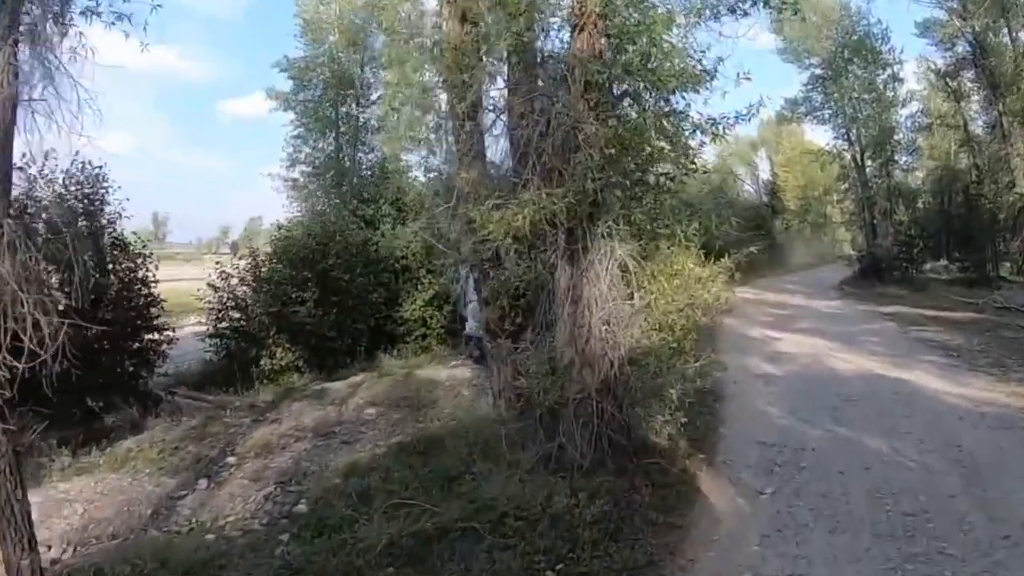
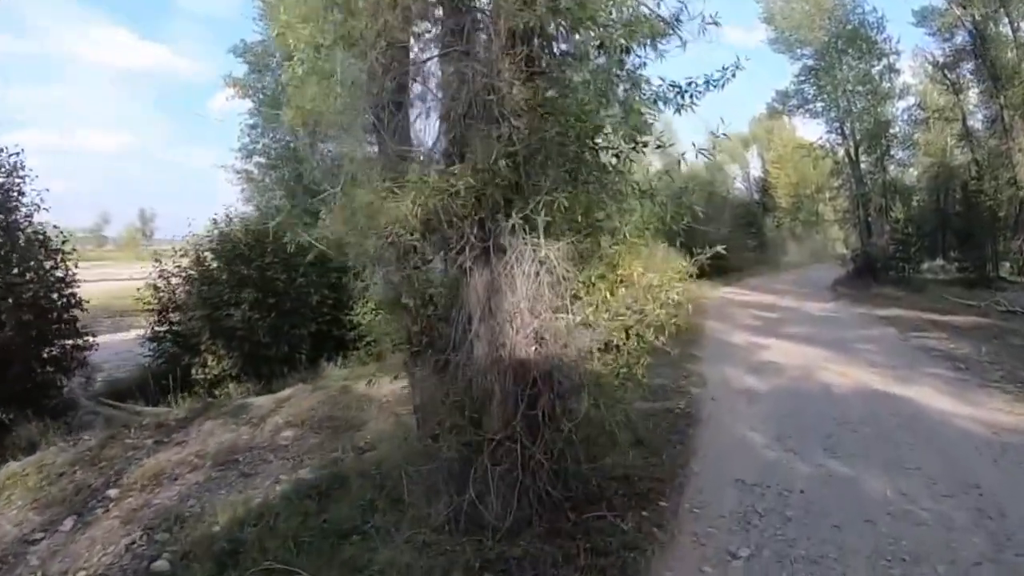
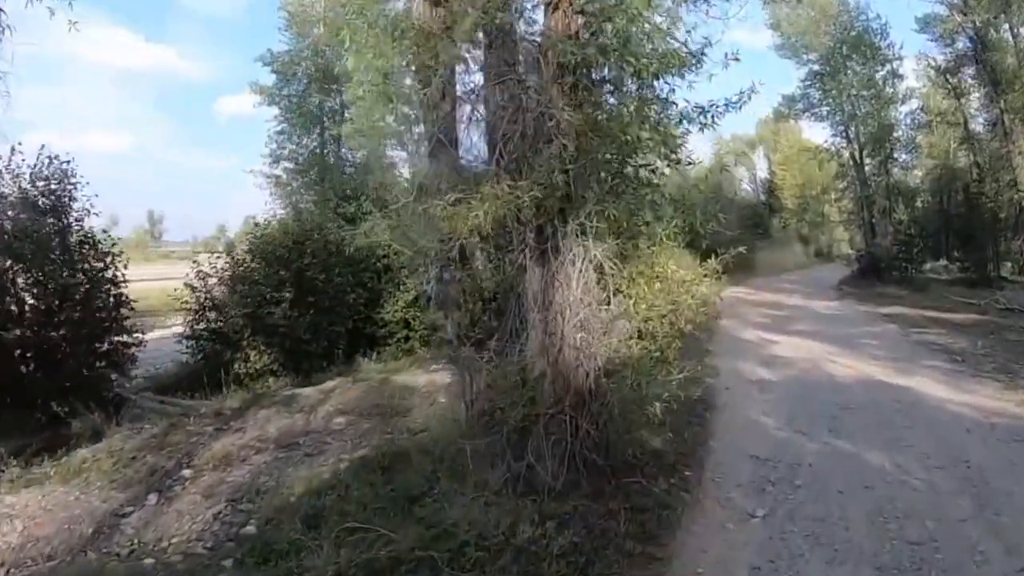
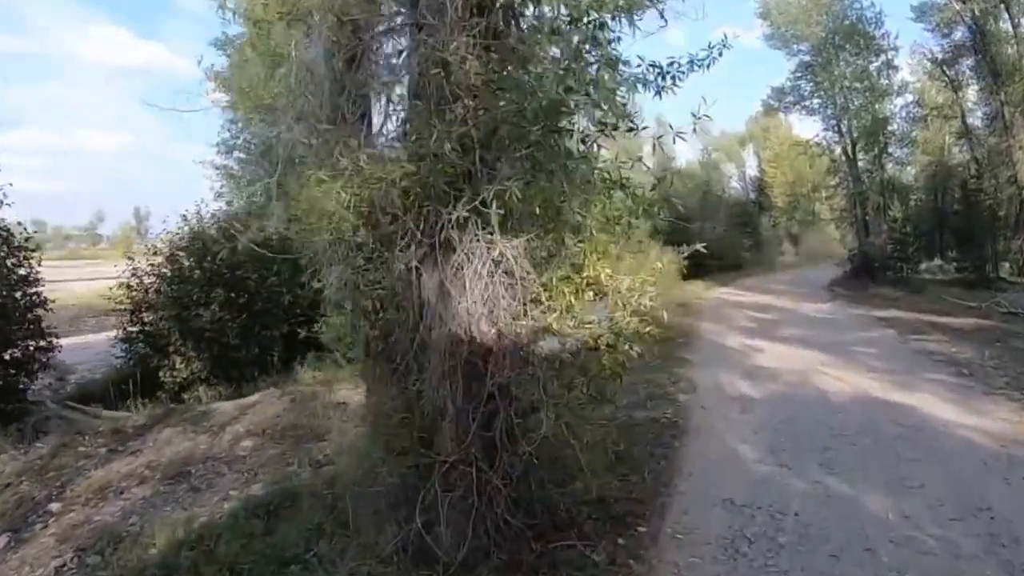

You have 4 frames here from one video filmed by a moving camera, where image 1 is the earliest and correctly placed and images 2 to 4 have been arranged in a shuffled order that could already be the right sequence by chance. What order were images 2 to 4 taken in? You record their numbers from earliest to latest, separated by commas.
3, 2, 4
